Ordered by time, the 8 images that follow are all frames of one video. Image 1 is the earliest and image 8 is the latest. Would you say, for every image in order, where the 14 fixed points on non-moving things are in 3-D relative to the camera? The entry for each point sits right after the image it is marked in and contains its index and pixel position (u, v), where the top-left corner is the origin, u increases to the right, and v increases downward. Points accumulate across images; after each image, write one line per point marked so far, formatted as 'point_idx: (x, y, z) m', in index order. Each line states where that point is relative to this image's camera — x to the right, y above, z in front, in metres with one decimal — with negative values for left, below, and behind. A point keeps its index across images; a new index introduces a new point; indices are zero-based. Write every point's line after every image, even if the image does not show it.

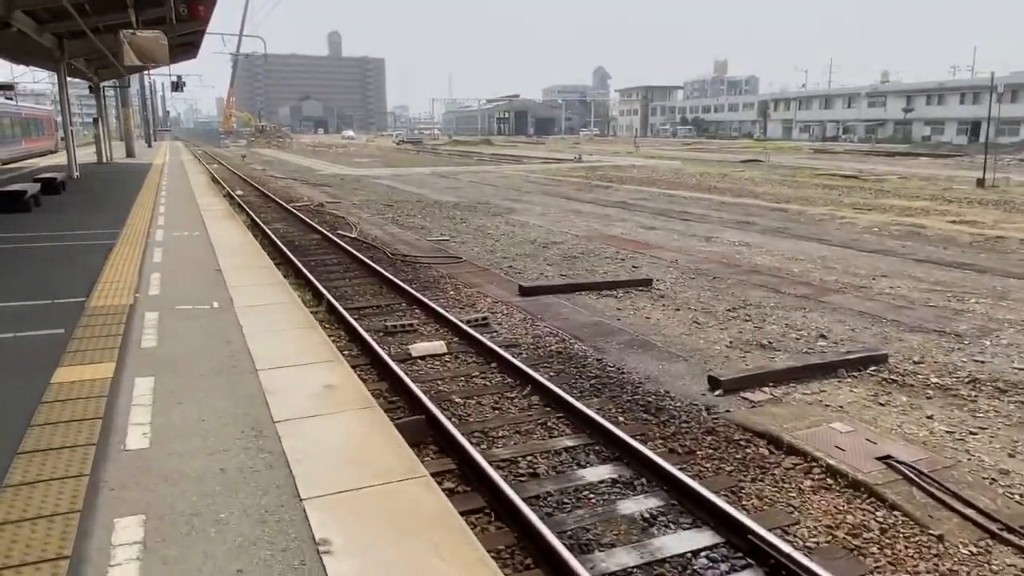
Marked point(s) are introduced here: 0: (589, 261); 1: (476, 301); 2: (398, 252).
0: (+1.4, +0.5, +12.5) m
1: (-0.5, -0.2, +9.7) m
2: (-2.2, +0.7, +13.7) m
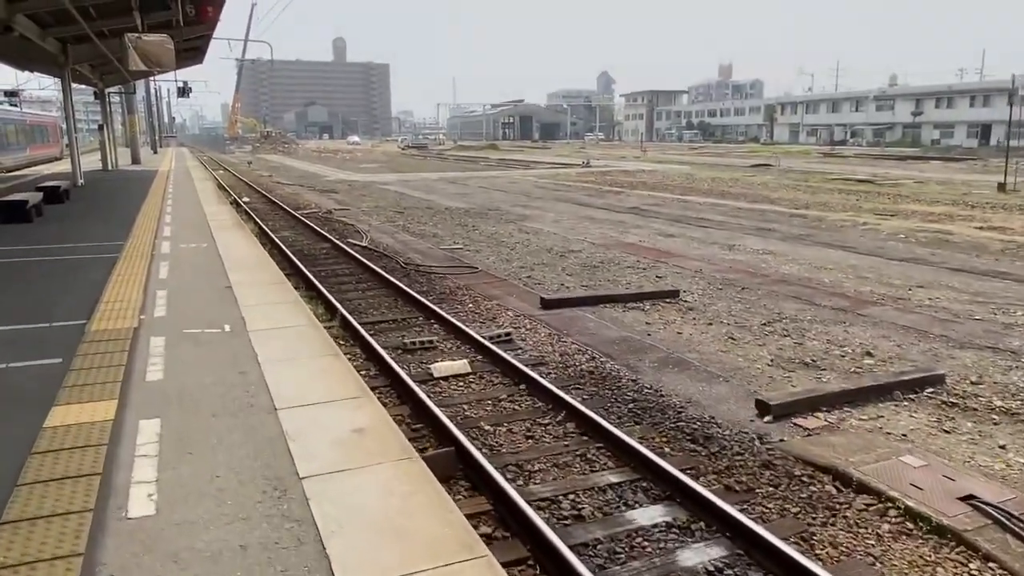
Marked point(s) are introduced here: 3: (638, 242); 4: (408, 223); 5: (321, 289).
0: (+1.7, +0.3, +12.0) m
1: (-0.2, -0.3, +9.2) m
2: (-1.9, +0.5, +13.2) m
3: (+2.7, +1.0, +15.0) m
4: (-2.8, +1.7, +18.7) m
5: (-2.8, 0.0, +10.3) m
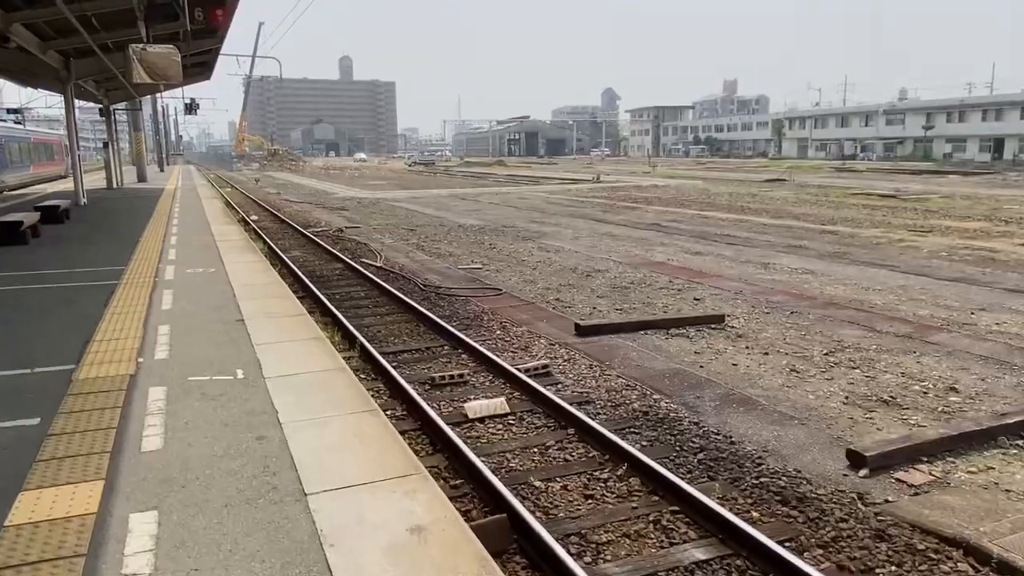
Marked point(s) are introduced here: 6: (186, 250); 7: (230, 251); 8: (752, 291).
0: (+2.1, -0.1, +11.3) m
1: (+0.2, -0.7, +8.5) m
2: (-1.5, +0.1, +12.5) m
3: (+3.1, +0.5, +14.2) m
4: (-2.3, +1.2, +18.0) m
5: (-2.4, -0.4, +9.5) m
6: (-5.8, +0.6, +12.6) m
7: (-5.1, +0.6, +12.7) m
8: (+3.8, -0.1, +11.2) m
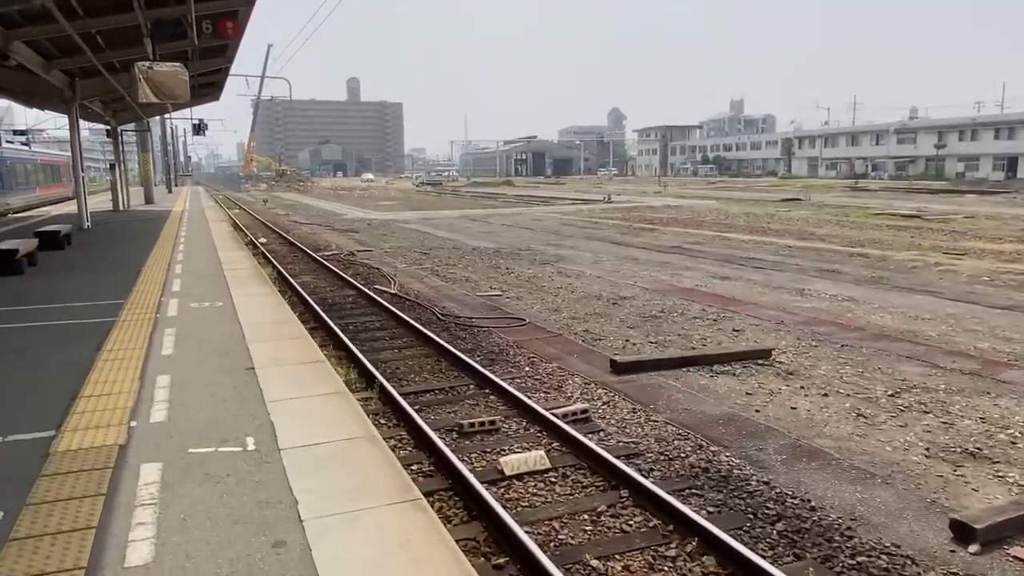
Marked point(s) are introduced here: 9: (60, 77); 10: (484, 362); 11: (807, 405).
0: (+2.5, -0.5, +10.6) m
1: (+0.6, -1.0, +7.8) m
2: (-1.1, -0.4, +11.8) m
3: (+3.5, 0.0, +13.5) m
4: (-1.9, +0.5, +17.3) m
5: (-2.0, -0.8, +8.9) m
6: (-5.5, +0.1, +12.0) m
7: (-4.7, +0.1, +12.1) m
8: (+4.2, -0.5, +10.4) m
9: (-11.8, +5.5, +18.4) m
10: (-0.4, -0.9, +8.6) m
11: (+2.9, -1.2, +6.9) m
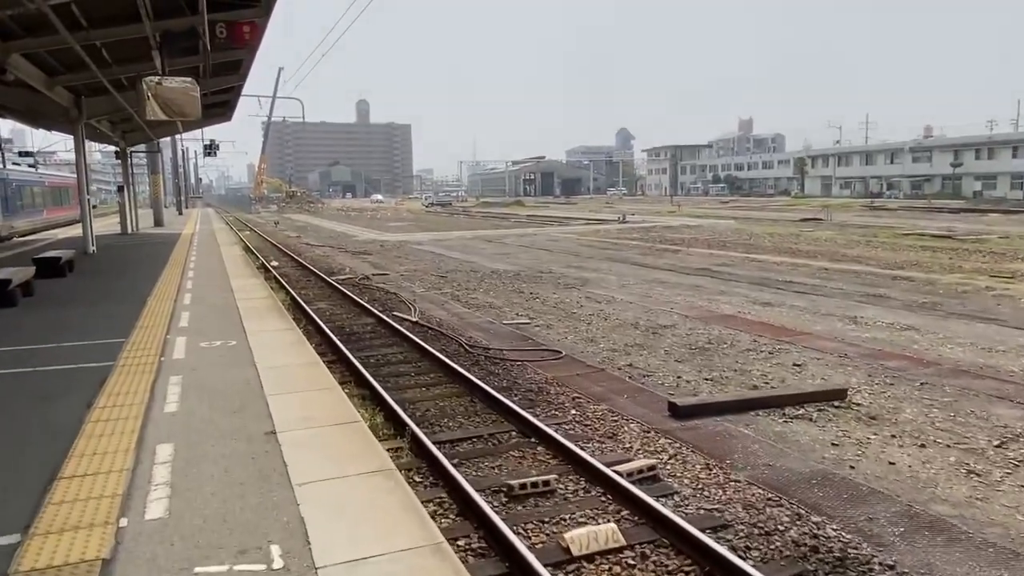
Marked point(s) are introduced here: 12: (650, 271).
0: (+3.0, -0.9, +9.7) m
1: (+1.0, -1.4, +6.9) m
2: (-0.6, -0.8, +11.0) m
3: (+4.0, -0.5, +12.6) m
4: (-1.3, -0.1, +16.5) m
5: (-1.5, -1.1, +8.0) m
6: (-5.0, -0.4, +11.2) m
7: (-4.2, -0.4, +11.3) m
8: (+4.7, -0.9, +9.5) m
9: (-11.2, +4.8, +17.8) m
10: (+0.1, -1.3, +7.8) m
11: (+3.3, -1.5, +6.0) m
12: (+3.8, +0.5, +19.6) m
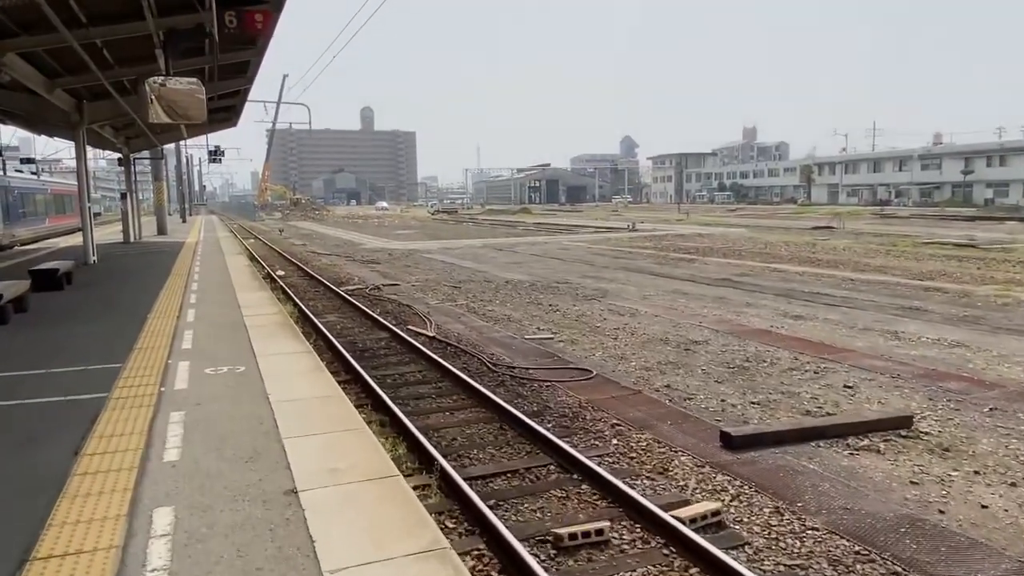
0: (+3.3, -1.1, +9.0) m
1: (+1.4, -1.5, +6.2) m
2: (-0.2, -1.0, +10.3) m
3: (+4.4, -0.7, +12.0) m
4: (-0.9, -0.3, +15.9) m
5: (-1.2, -1.3, +7.3) m
6: (-4.6, -0.6, +10.6) m
7: (-3.8, -0.6, +10.6) m
8: (+5.0, -1.1, +8.8) m
9: (-10.8, +4.6, +17.2) m
10: (+0.5, -1.4, +7.1) m
11: (+3.7, -1.6, +5.3) m
12: (+4.2, +0.2, +18.9) m
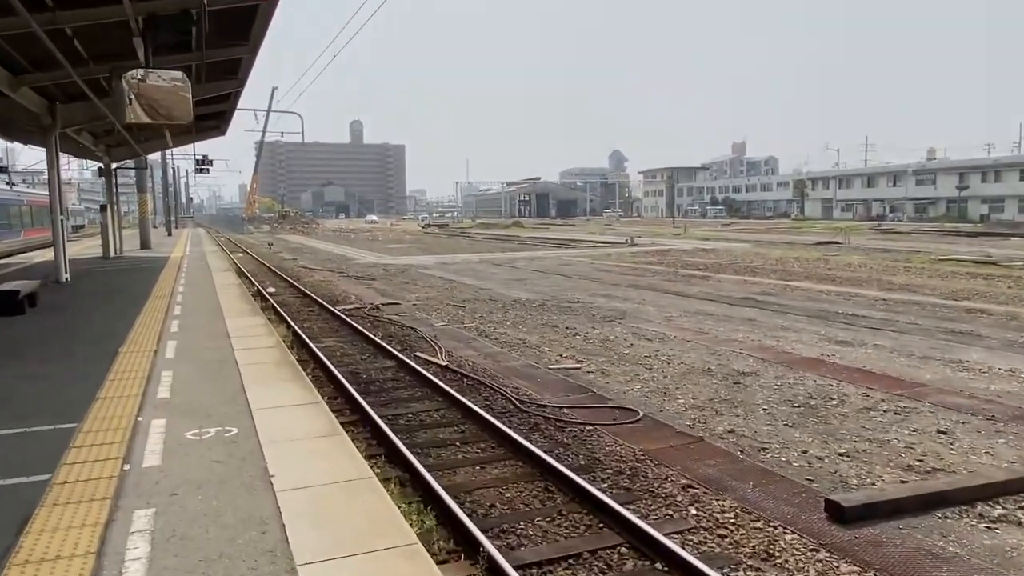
0: (+3.7, -1.4, +7.8) m
1: (+1.8, -1.8, +5.0) m
2: (+0.1, -1.4, +9.1) m
3: (+4.7, -1.1, +10.8) m
4: (-0.6, -0.8, +14.6) m
5: (-0.8, -1.6, +6.1) m
6: (-4.2, -0.9, +9.2) m
7: (-3.5, -0.9, +9.3) m
8: (+5.4, -1.4, +7.7) m
9: (-10.6, +4.1, +15.9) m
10: (+0.9, -1.7, +5.8) m
11: (+4.1, -1.9, +4.1) m
12: (+4.4, -0.3, +17.7) m
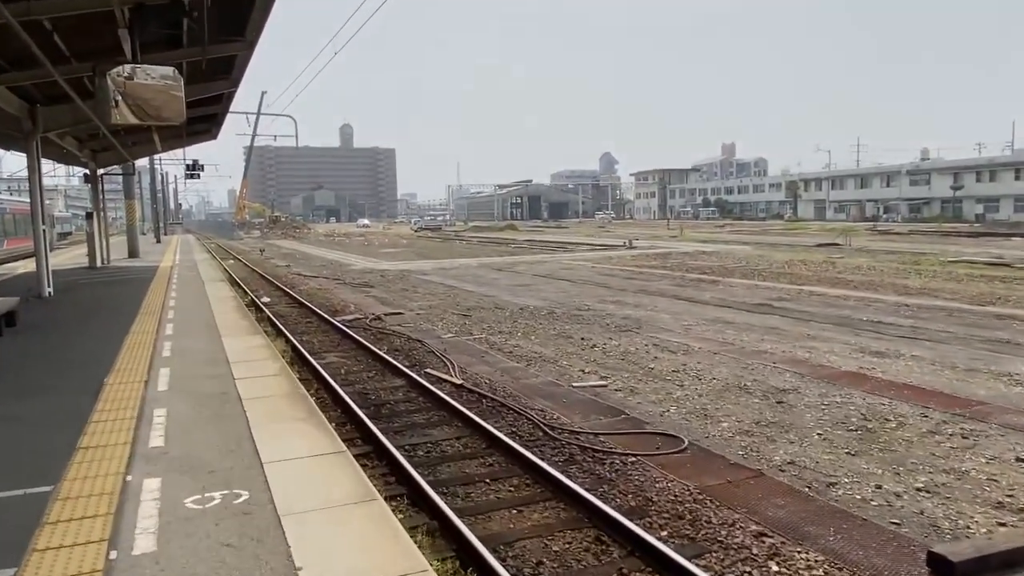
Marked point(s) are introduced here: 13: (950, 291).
0: (+4.0, -1.5, +7.1) m
1: (+2.1, -1.9, +4.3) m
2: (+0.5, -1.5, +8.3) m
3: (+5.0, -1.2, +10.1) m
4: (-0.4, -1.0, +13.9) m
5: (-0.4, -1.7, +5.3) m
6: (-3.9, -1.1, +8.4) m
7: (-3.2, -1.1, +8.5) m
8: (+5.7, -1.5, +7.0) m
9: (-10.4, +3.9, +15.0) m
10: (+1.2, -1.8, +5.1) m
11: (+4.5, -2.0, +3.4) m
12: (+4.6, -0.5, +17.0) m
13: (+11.7, -0.1, +19.0) m
